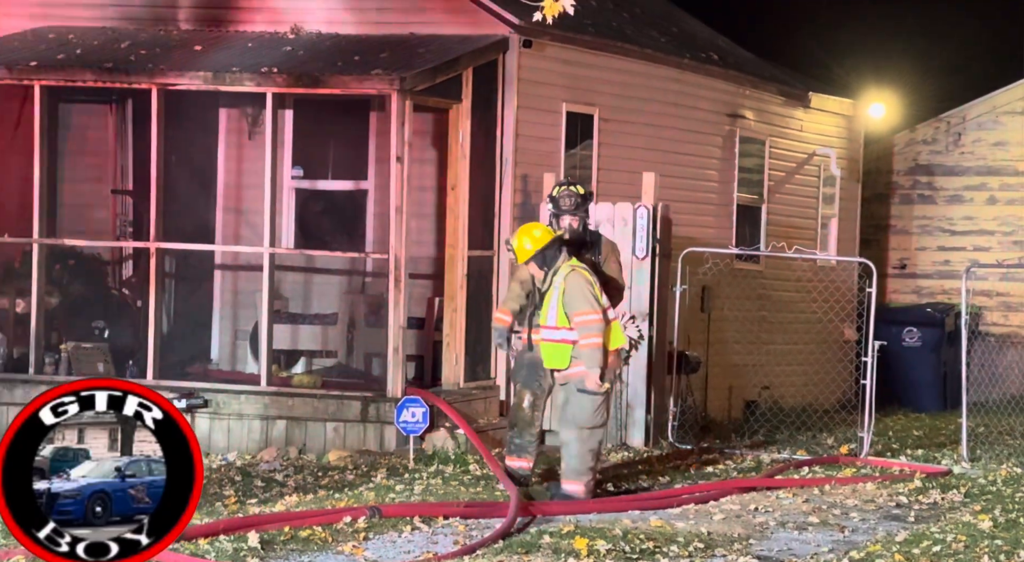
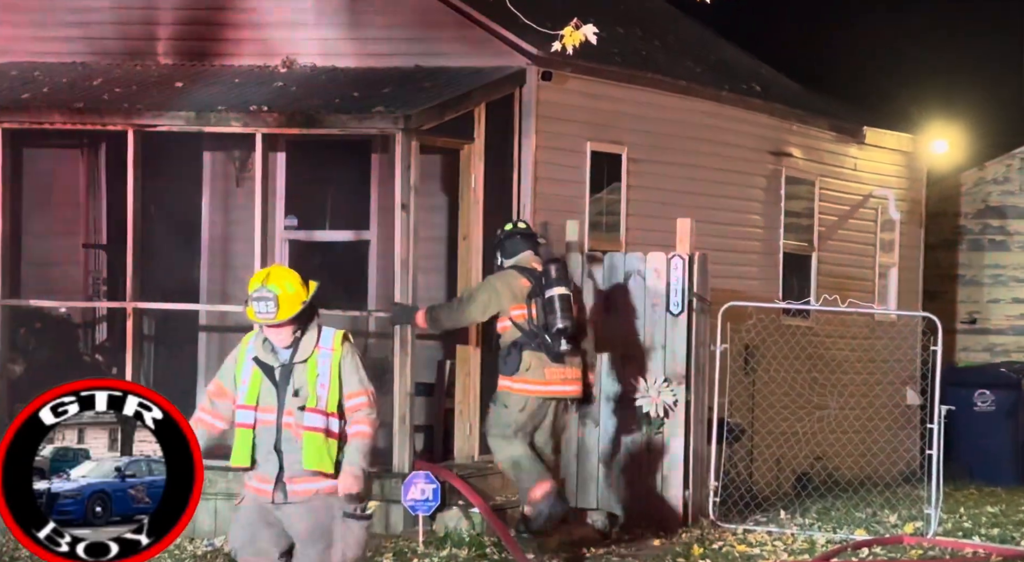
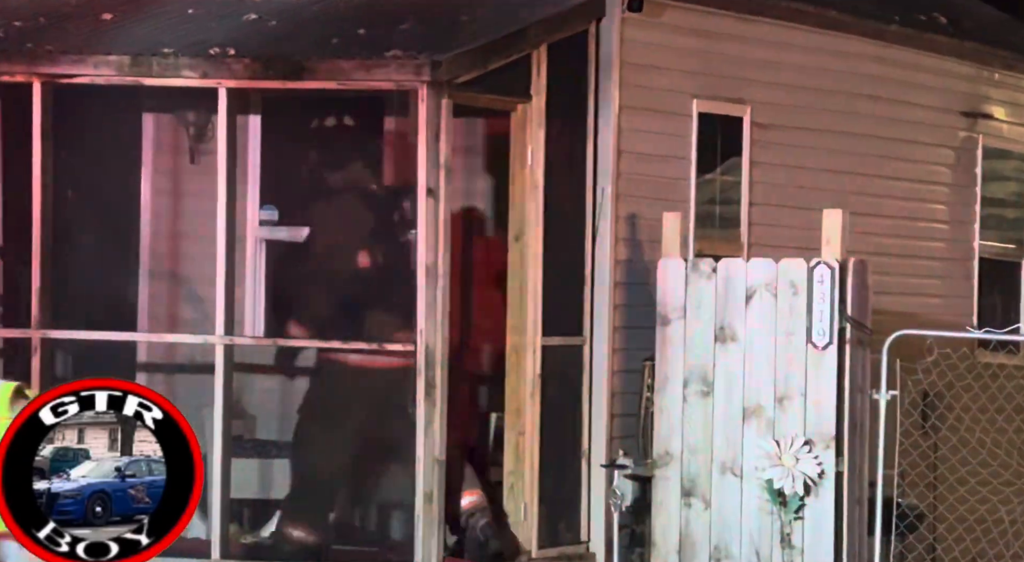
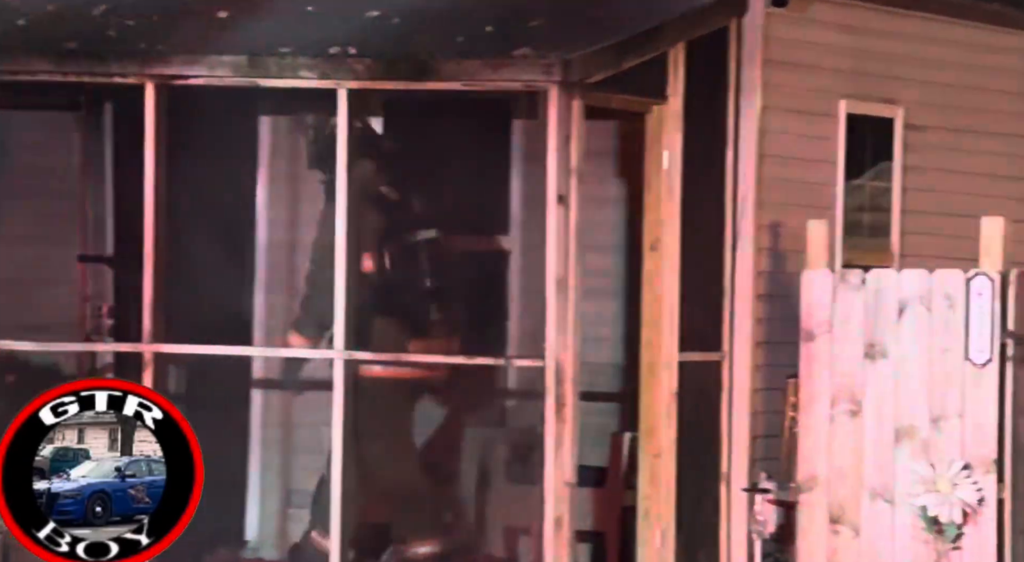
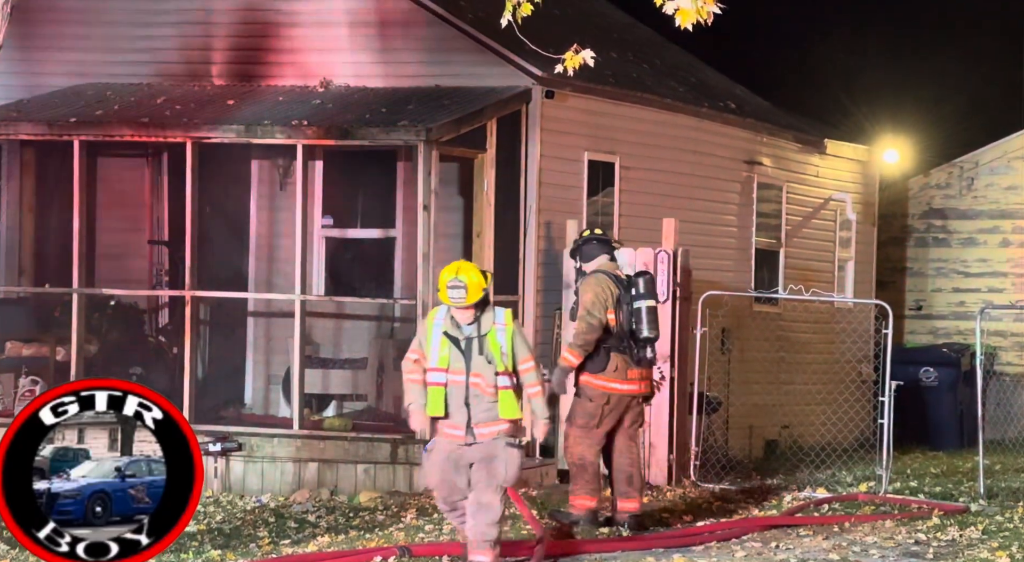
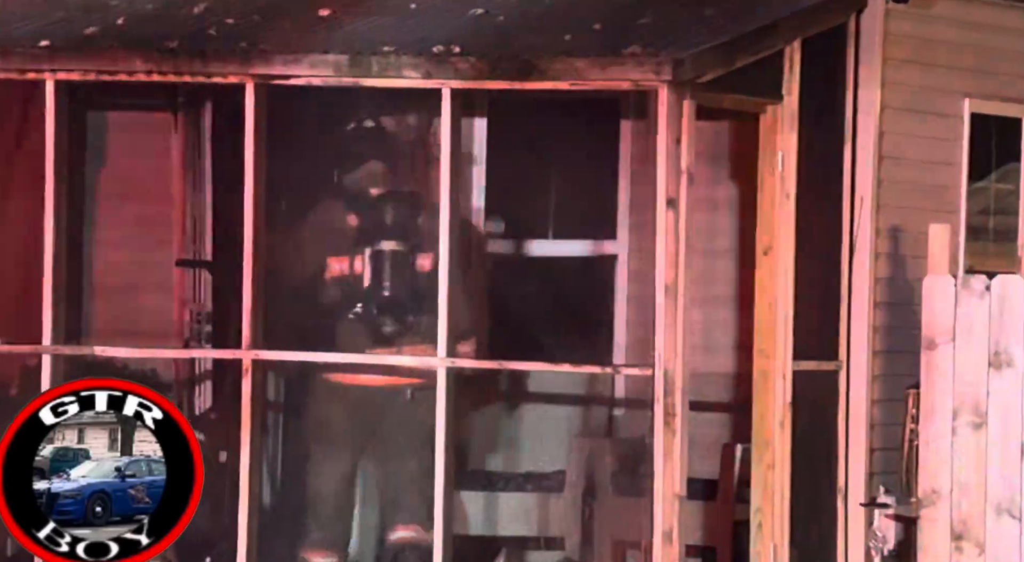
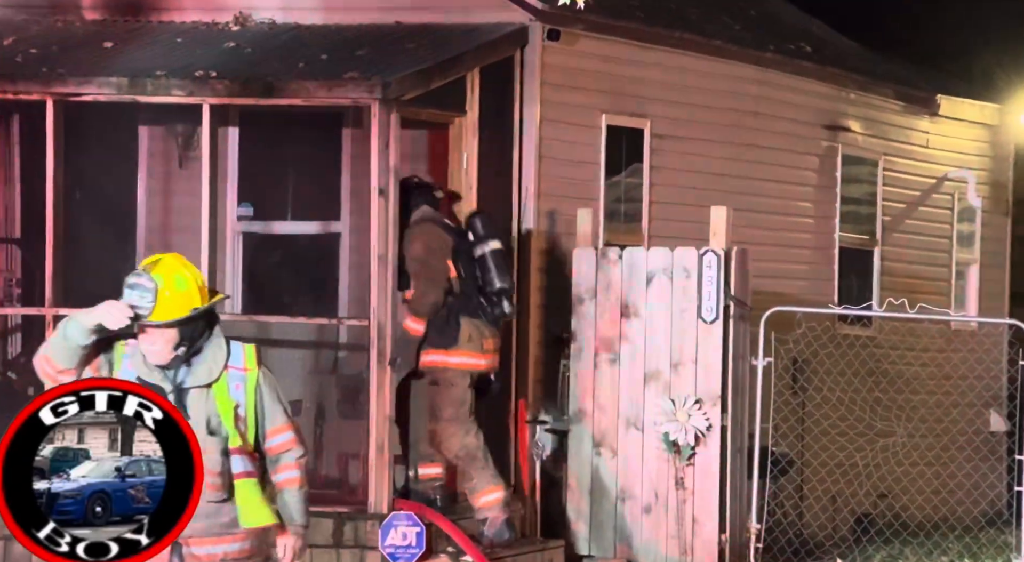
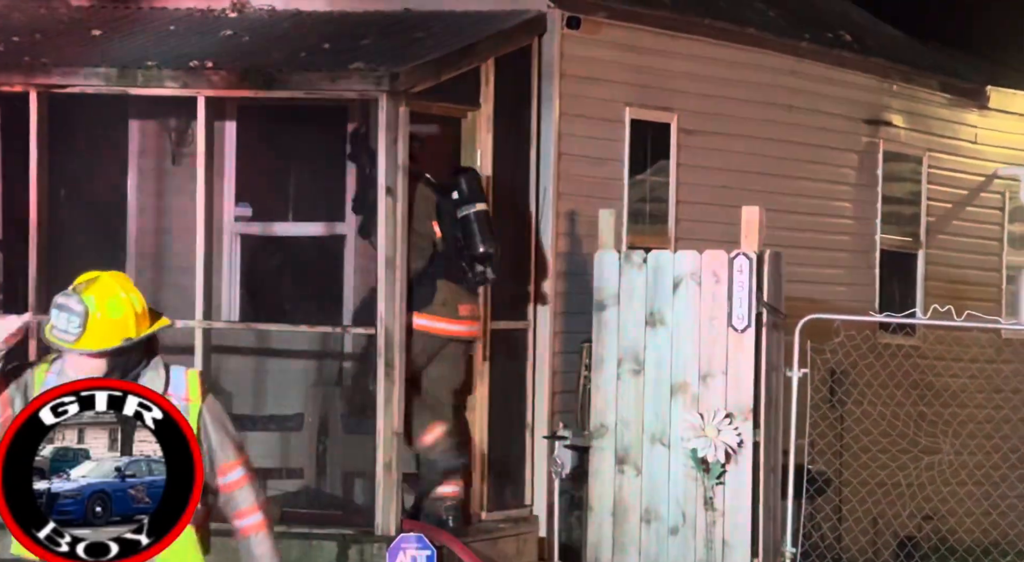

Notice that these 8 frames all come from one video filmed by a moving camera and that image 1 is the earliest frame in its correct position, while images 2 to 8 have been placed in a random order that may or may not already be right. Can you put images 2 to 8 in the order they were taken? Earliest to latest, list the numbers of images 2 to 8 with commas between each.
5, 2, 7, 8, 3, 4, 6
